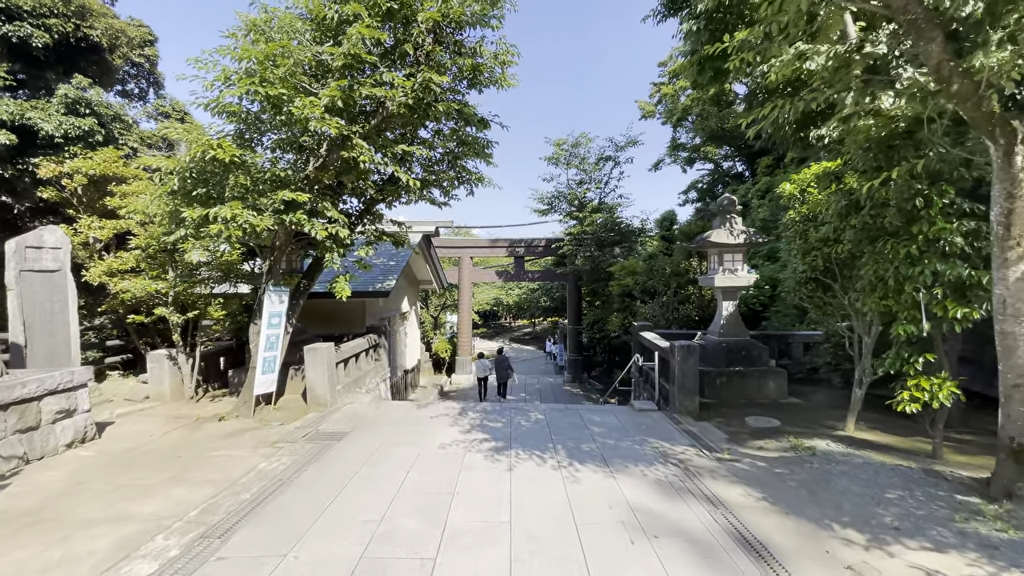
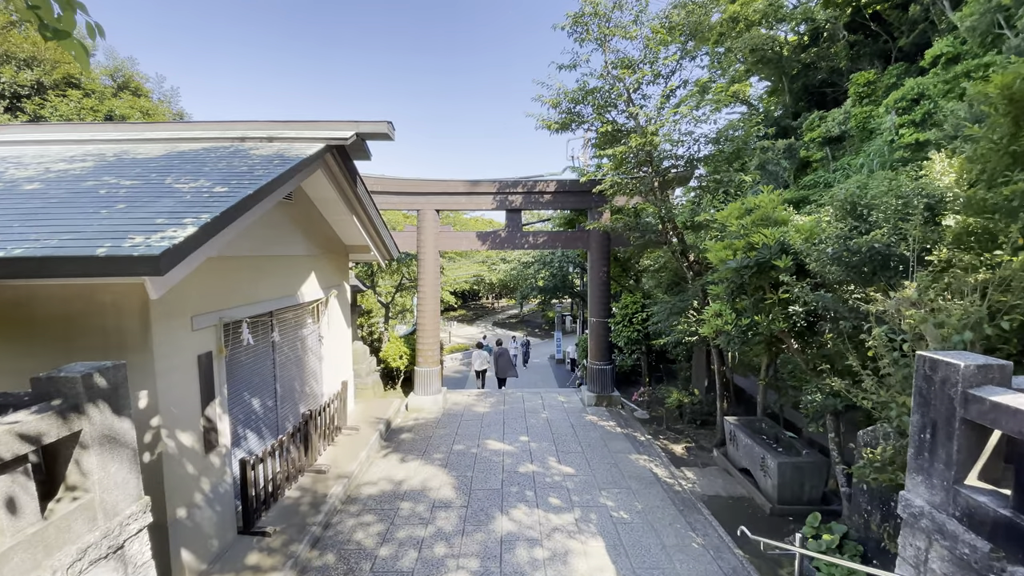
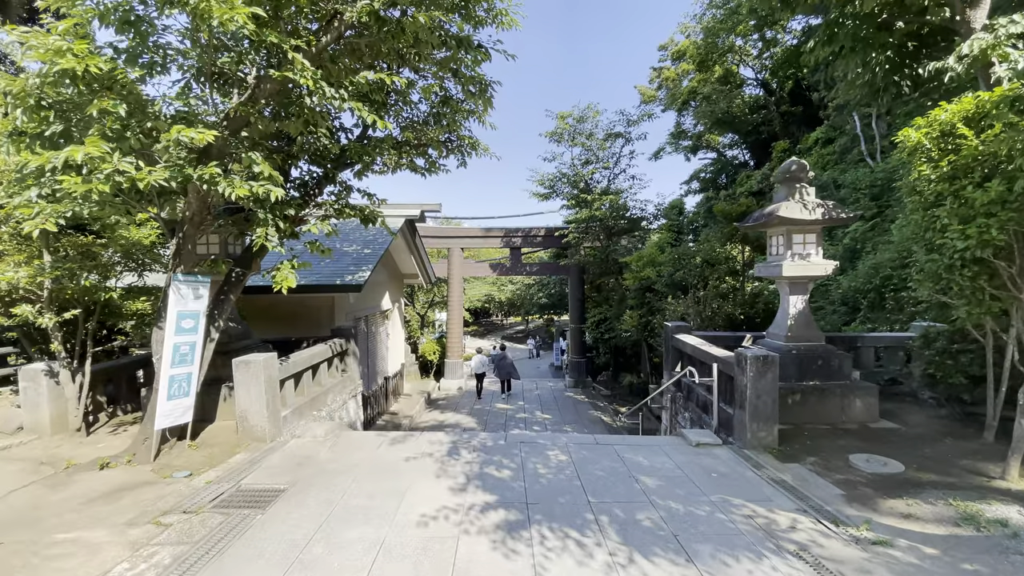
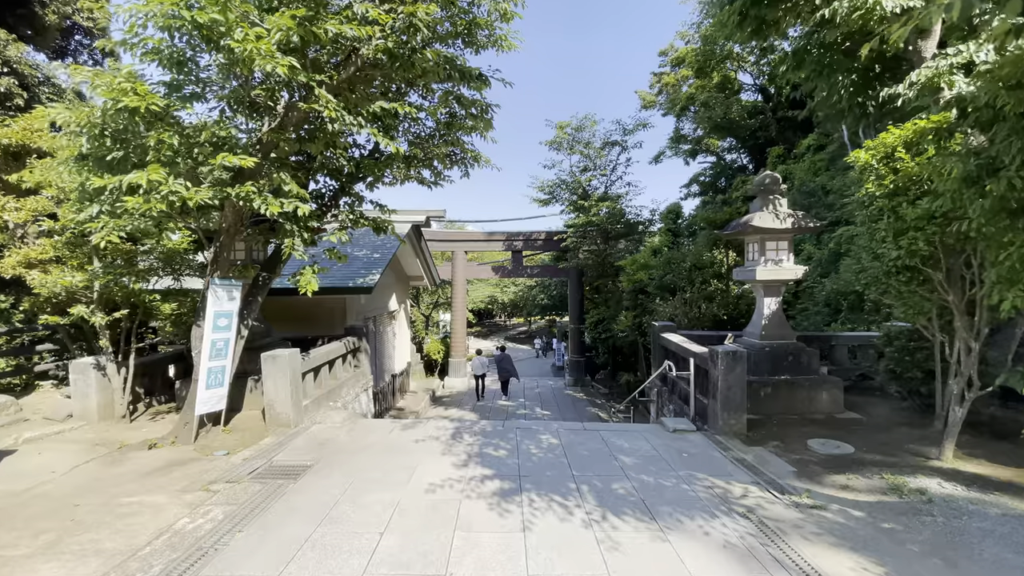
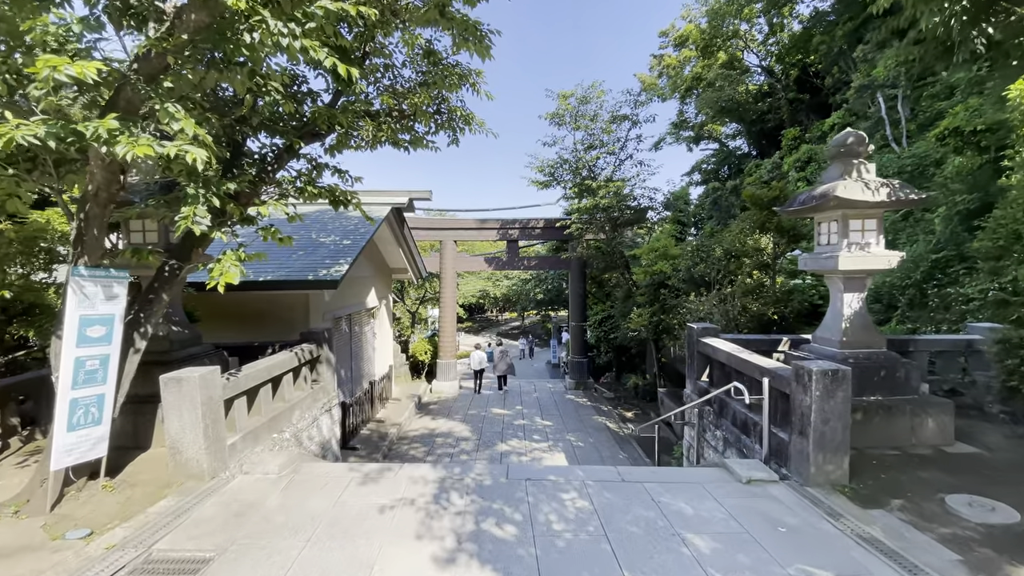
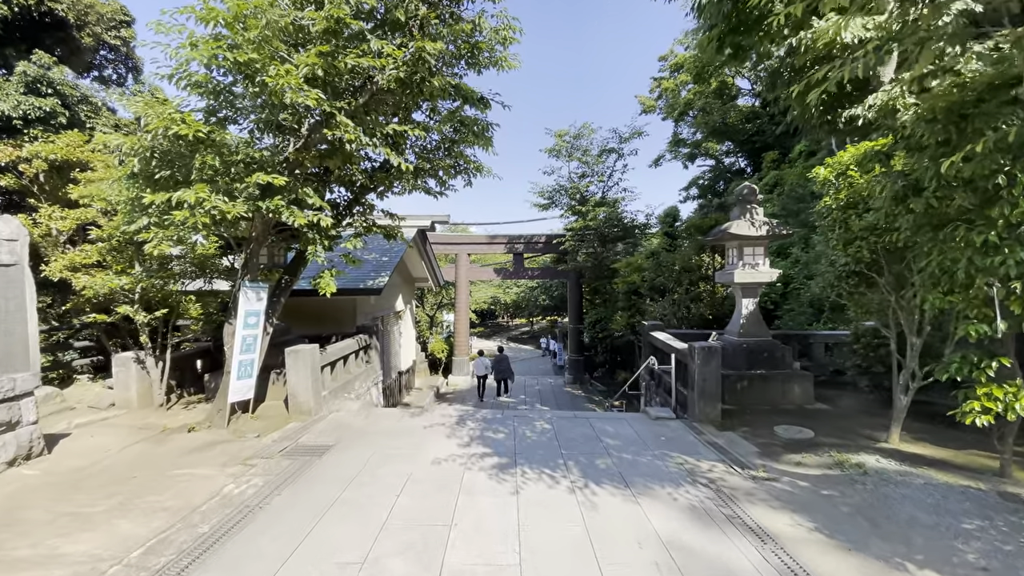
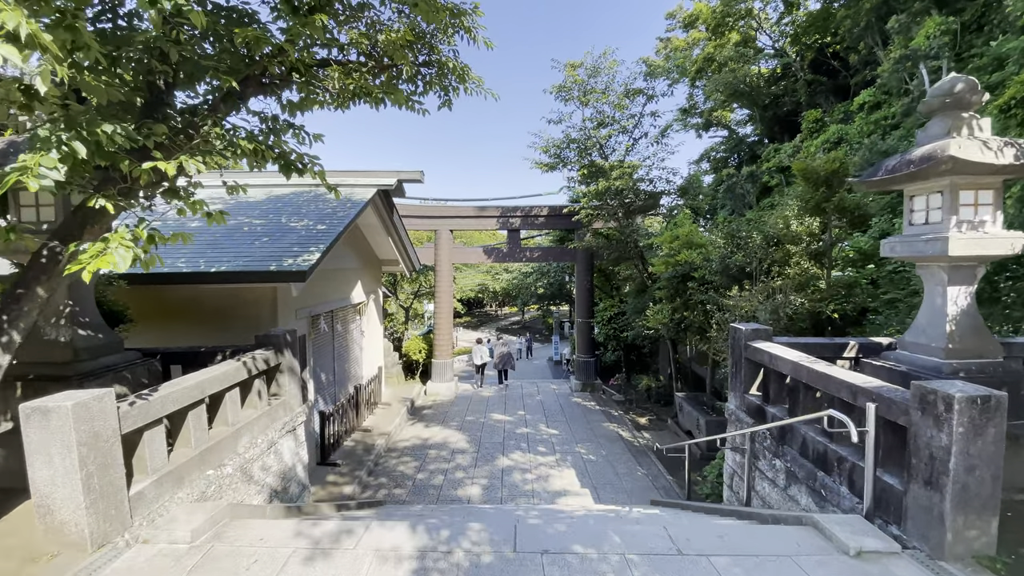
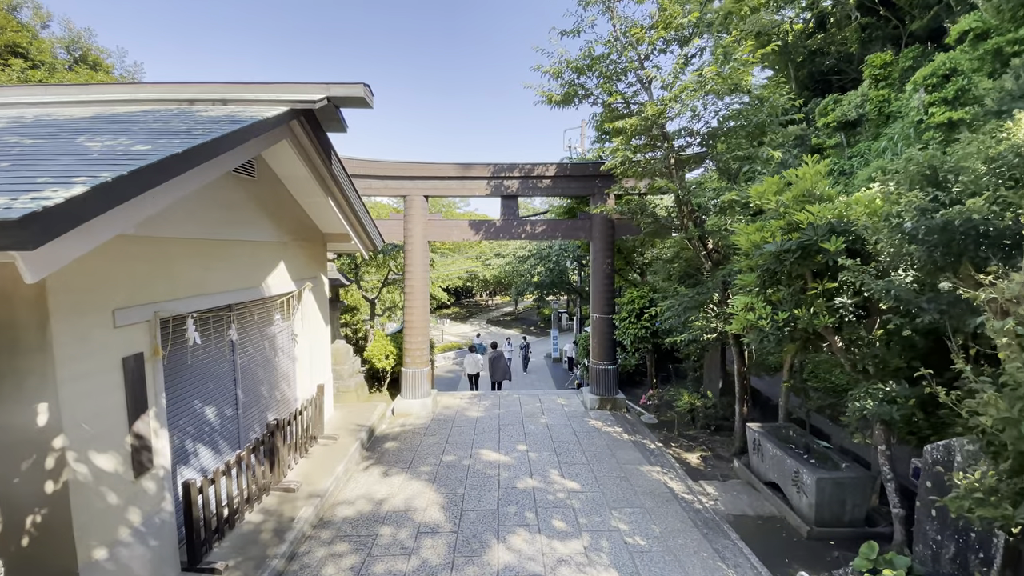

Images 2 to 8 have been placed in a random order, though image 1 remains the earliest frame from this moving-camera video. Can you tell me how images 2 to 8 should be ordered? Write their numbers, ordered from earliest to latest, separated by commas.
6, 4, 3, 5, 7, 2, 8
